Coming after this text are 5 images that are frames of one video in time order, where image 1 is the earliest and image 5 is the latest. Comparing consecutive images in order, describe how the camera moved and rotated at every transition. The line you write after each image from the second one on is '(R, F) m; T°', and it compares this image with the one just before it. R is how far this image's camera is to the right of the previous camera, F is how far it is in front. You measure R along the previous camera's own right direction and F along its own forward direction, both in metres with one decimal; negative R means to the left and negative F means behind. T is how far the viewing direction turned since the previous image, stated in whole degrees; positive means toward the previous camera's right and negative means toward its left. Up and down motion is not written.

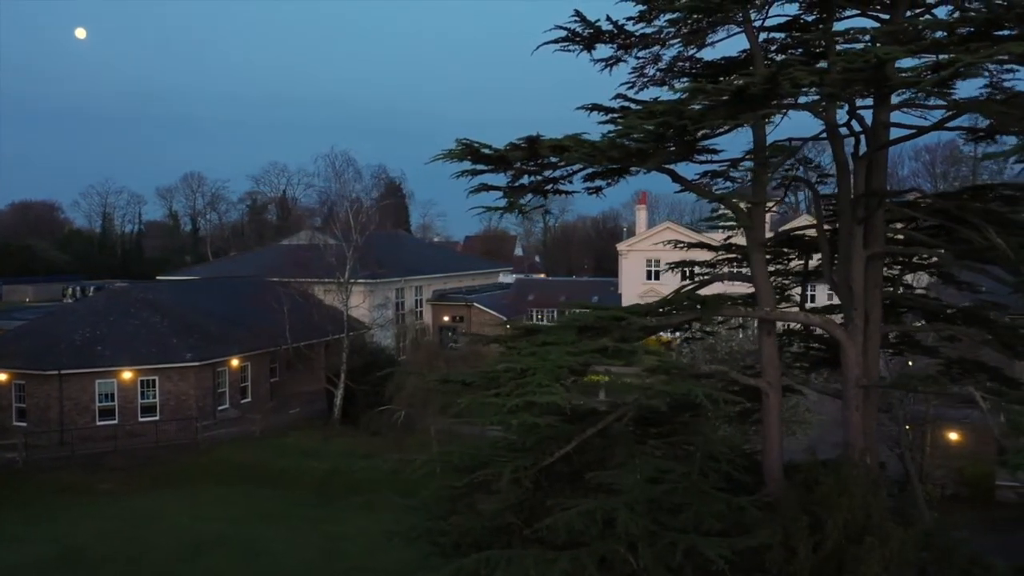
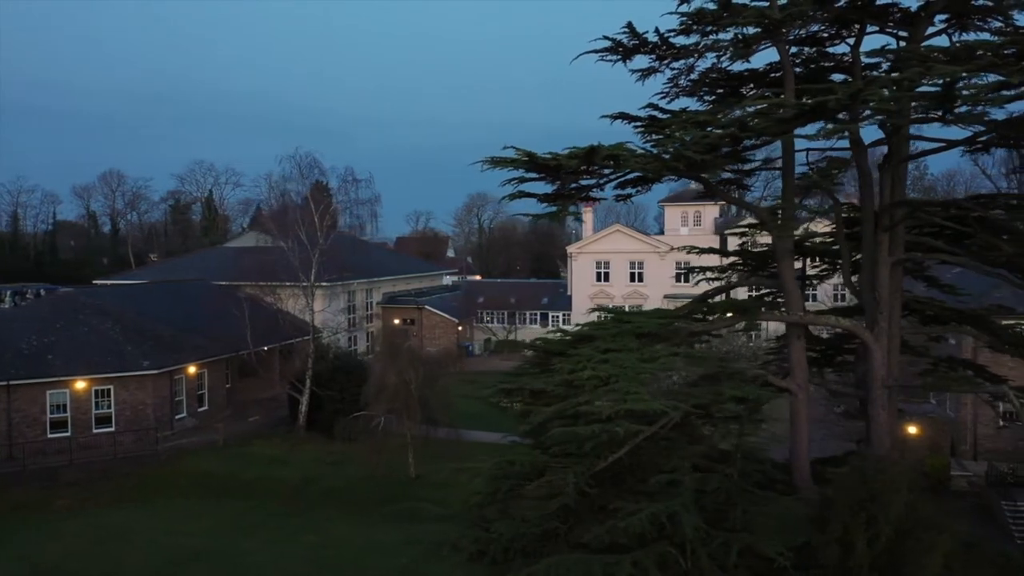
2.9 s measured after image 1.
(-1.1, 0.0) m; +6°
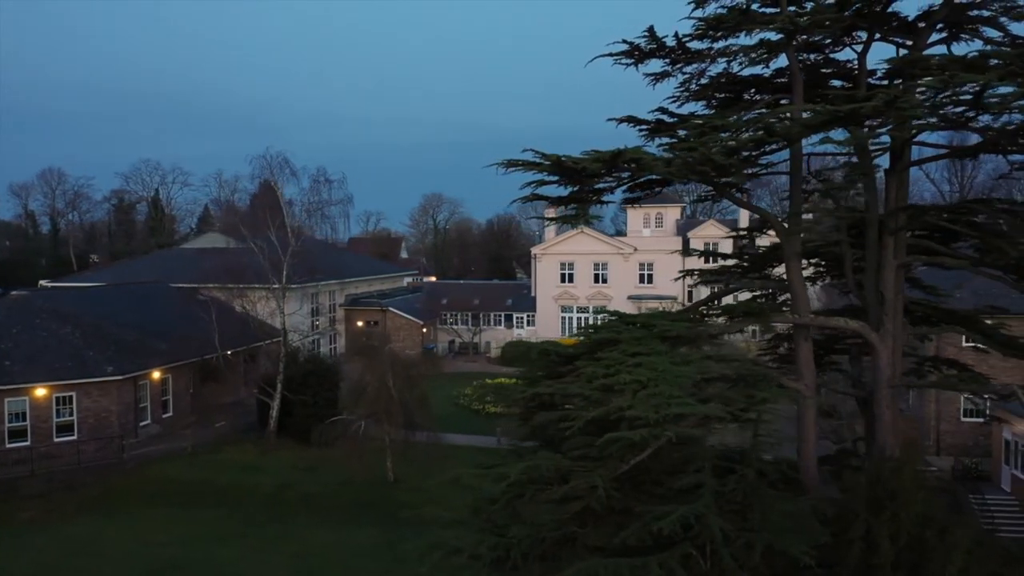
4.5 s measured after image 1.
(-0.6, +0.1) m; +4°
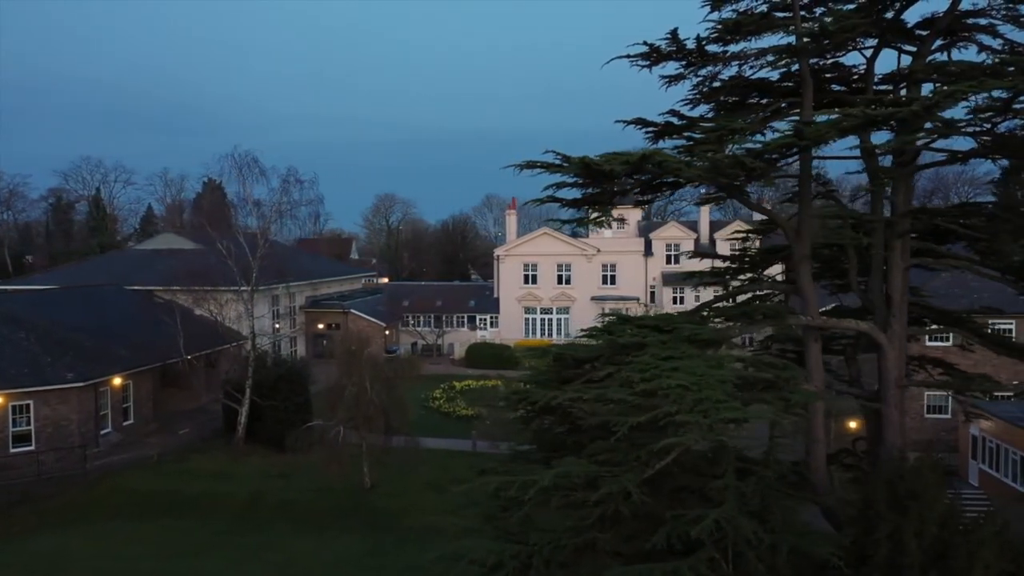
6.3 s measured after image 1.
(-0.7, +0.1) m; +4°
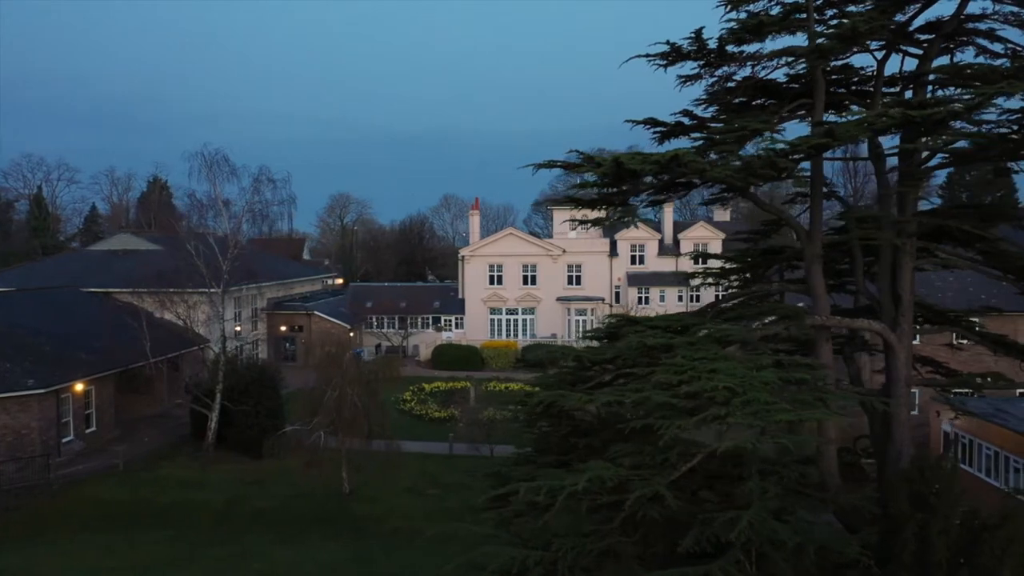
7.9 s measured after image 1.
(-0.7, +0.2) m; +4°
